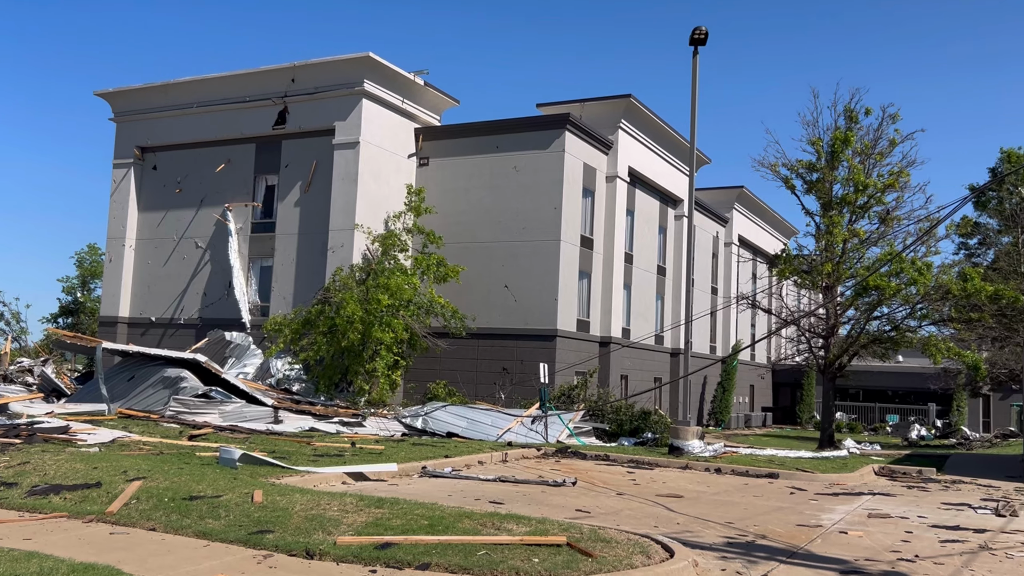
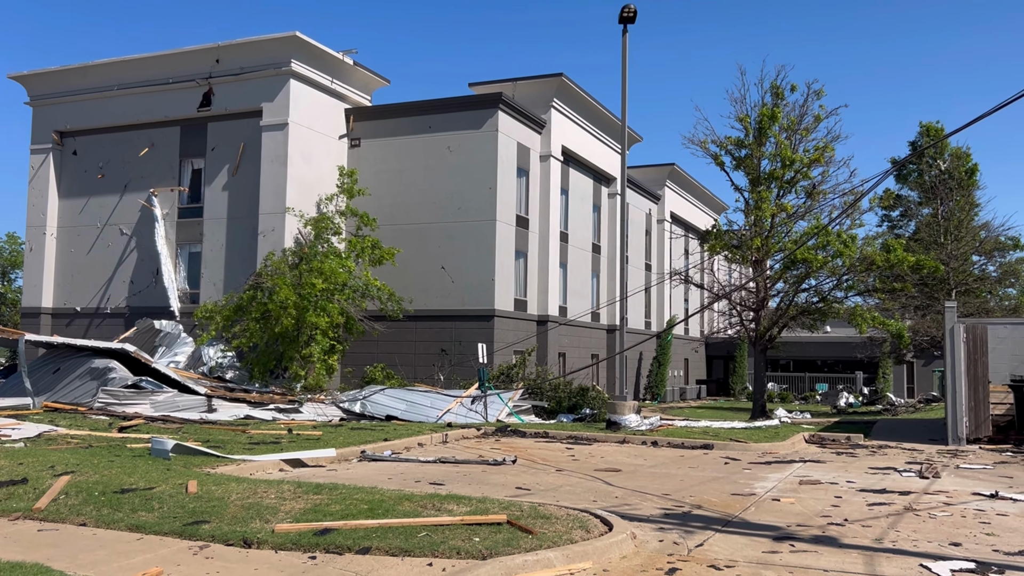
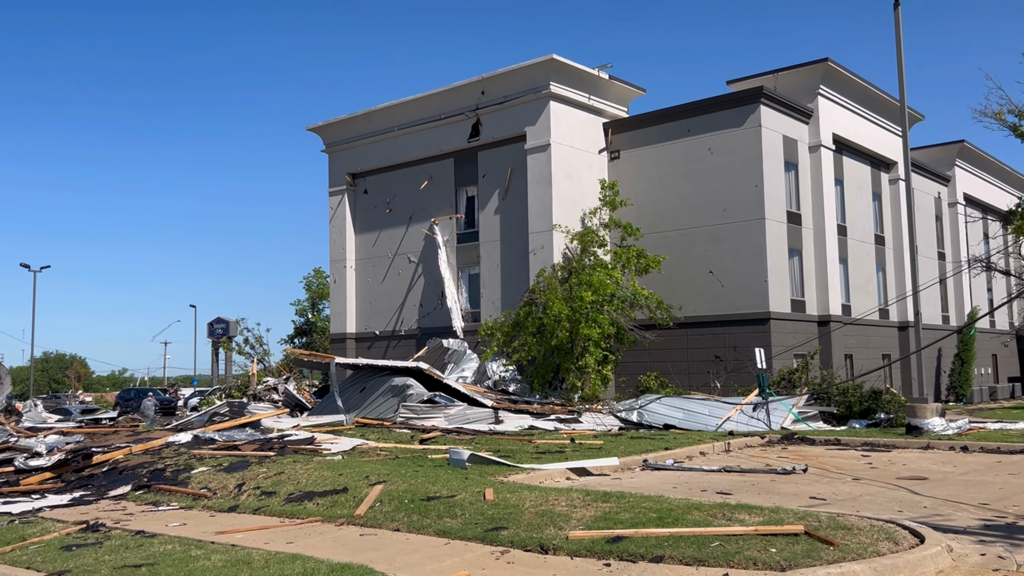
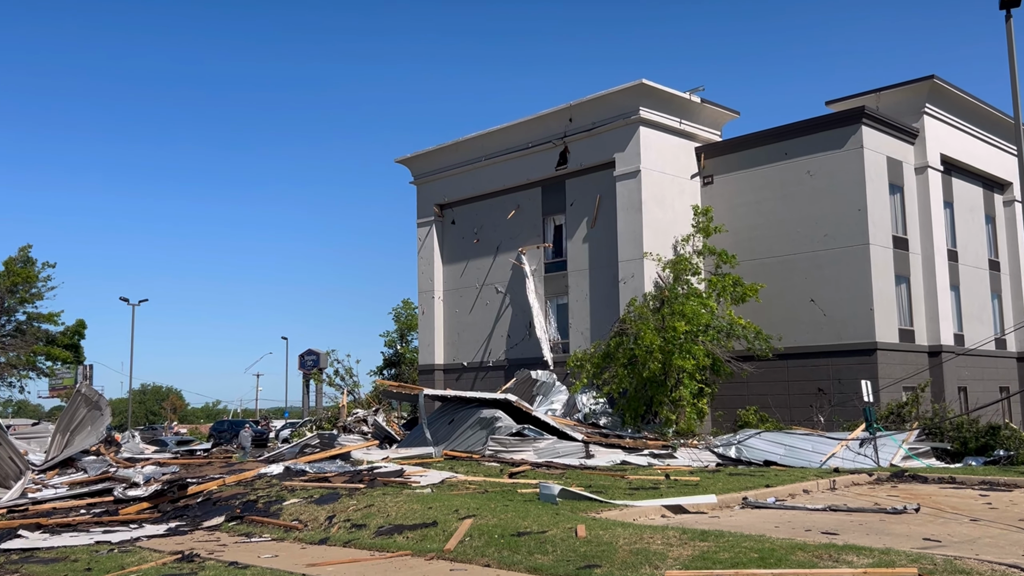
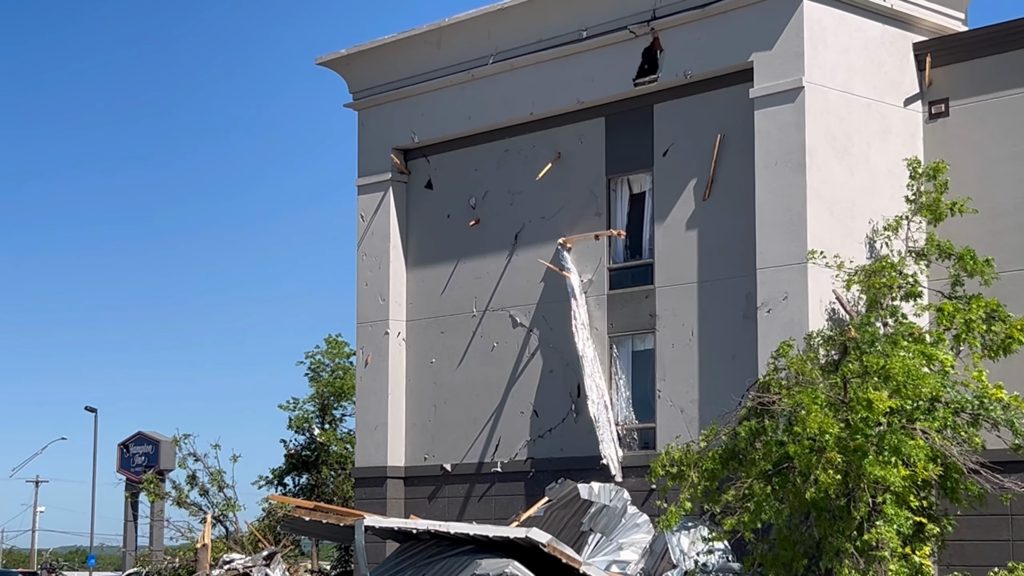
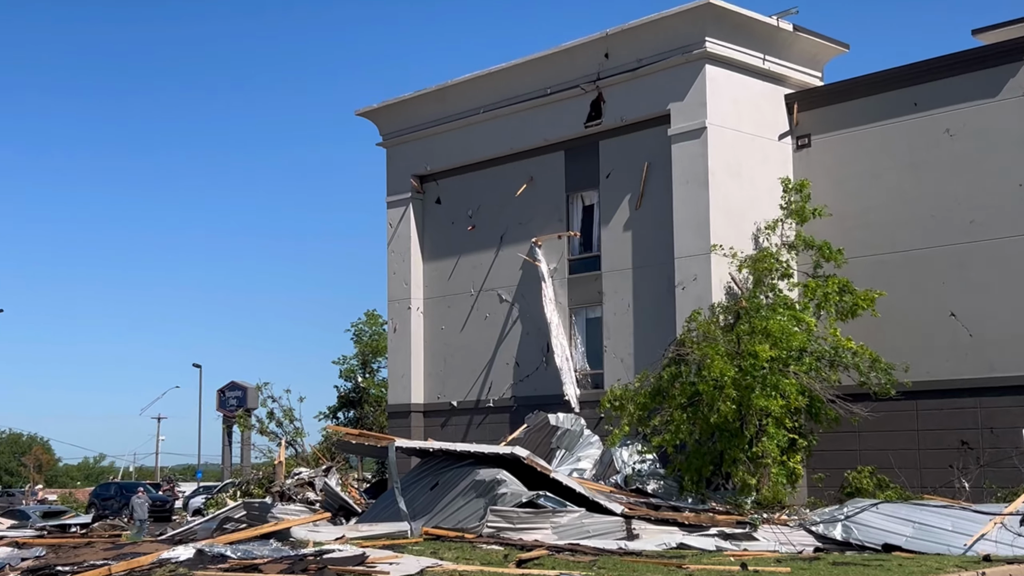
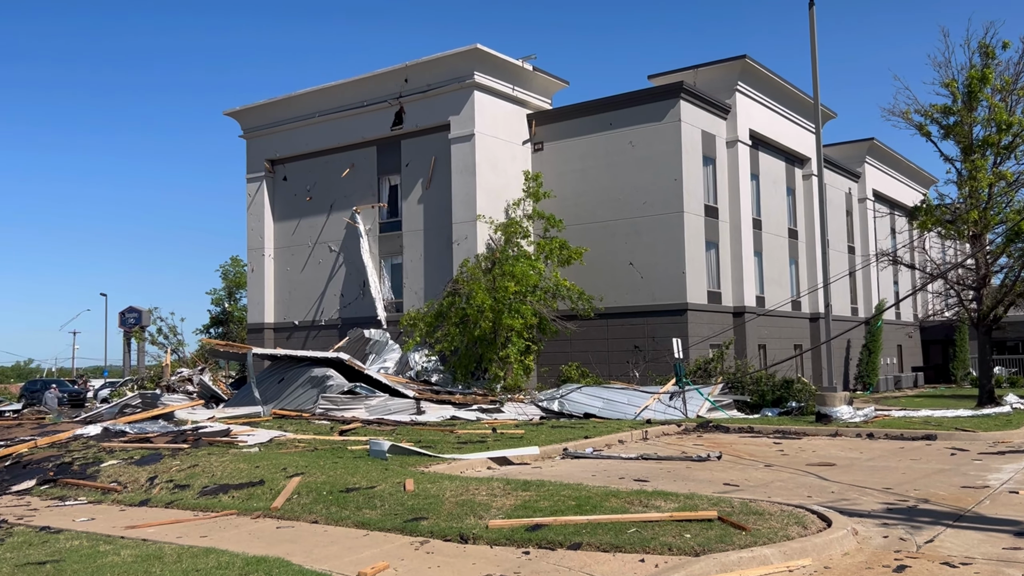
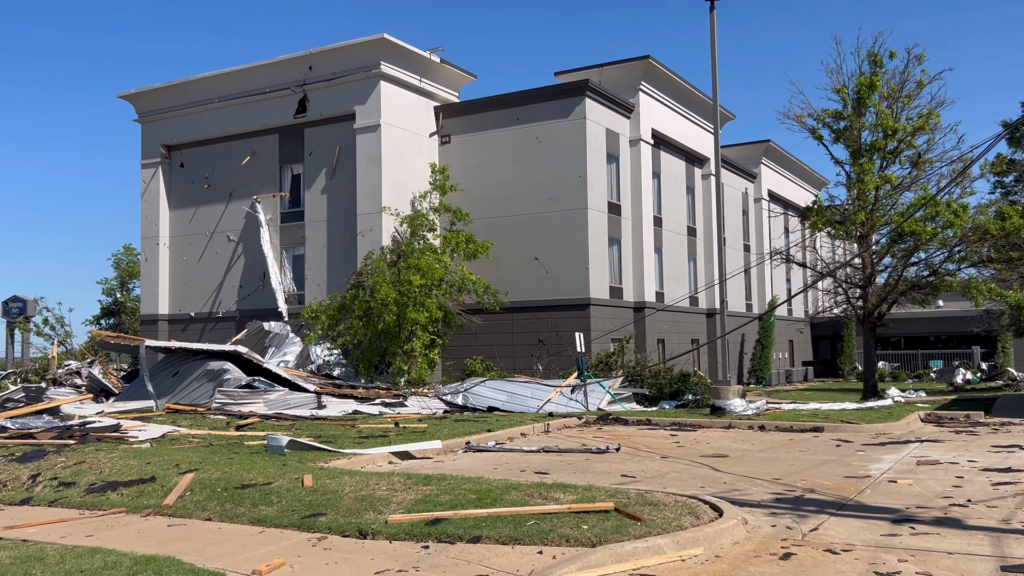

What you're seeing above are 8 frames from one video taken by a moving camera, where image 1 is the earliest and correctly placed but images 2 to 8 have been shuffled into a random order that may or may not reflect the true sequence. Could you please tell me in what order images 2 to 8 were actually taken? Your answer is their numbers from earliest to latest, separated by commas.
2, 8, 7, 3, 4, 6, 5
